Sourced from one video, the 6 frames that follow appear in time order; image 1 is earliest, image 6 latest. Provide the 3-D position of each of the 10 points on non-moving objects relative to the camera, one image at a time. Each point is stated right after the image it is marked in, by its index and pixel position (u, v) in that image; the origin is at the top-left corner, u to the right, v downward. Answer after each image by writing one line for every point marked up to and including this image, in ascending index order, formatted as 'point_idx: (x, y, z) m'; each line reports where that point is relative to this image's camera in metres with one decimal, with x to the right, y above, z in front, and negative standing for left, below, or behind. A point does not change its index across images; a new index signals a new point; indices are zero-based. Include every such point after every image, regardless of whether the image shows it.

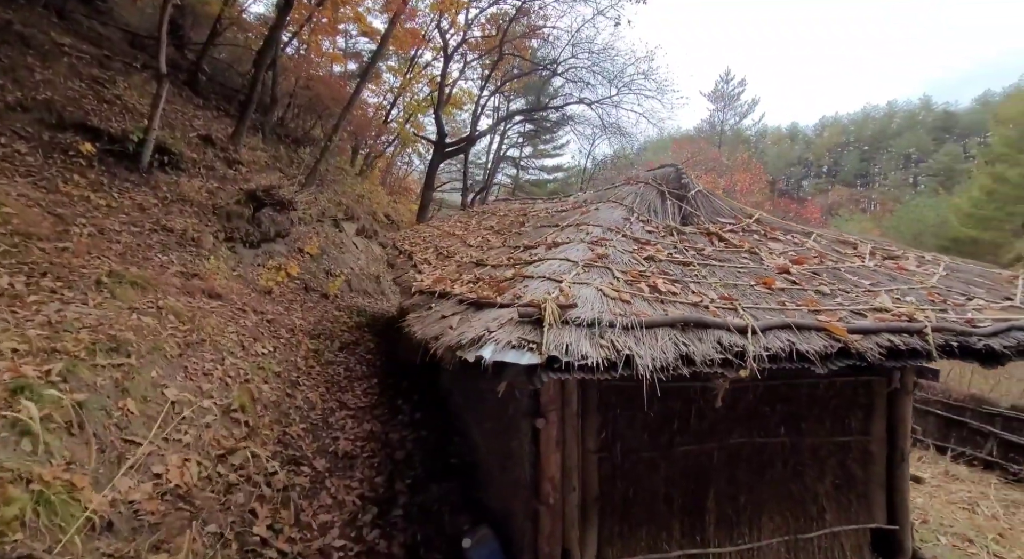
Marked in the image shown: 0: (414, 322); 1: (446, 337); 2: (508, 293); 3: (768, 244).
0: (-0.7, -0.3, +3.5) m
1: (-0.4, -0.3, +2.8) m
2: (0.0, -0.1, +2.9) m
3: (+2.0, +0.3, +4.1) m
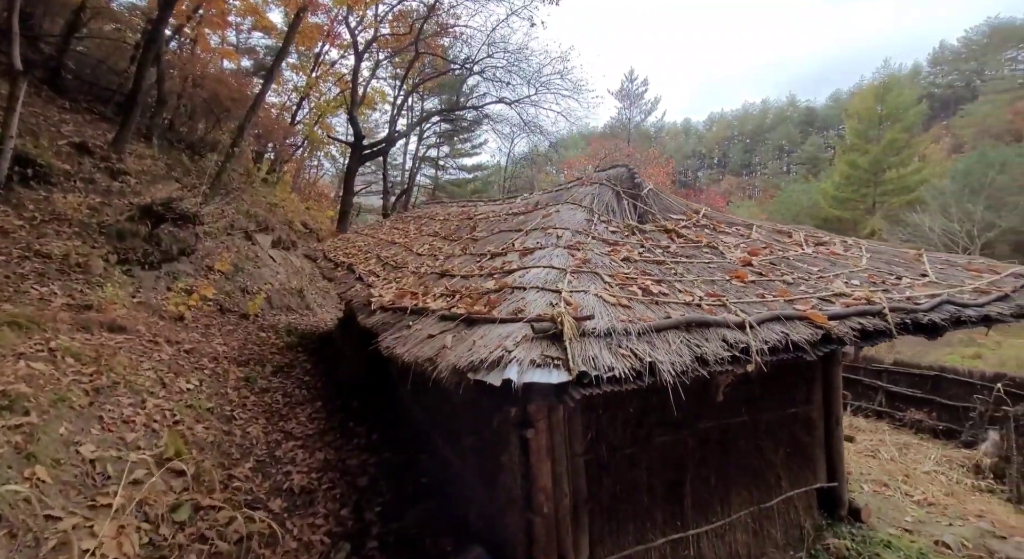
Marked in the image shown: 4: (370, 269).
0: (-0.8, -0.4, +3.4) m
1: (-0.3, -0.4, +2.7) m
2: (0.0, -0.1, +2.9) m
3: (+1.8, +0.4, +4.3) m
4: (-1.7, +0.1, +6.2) m
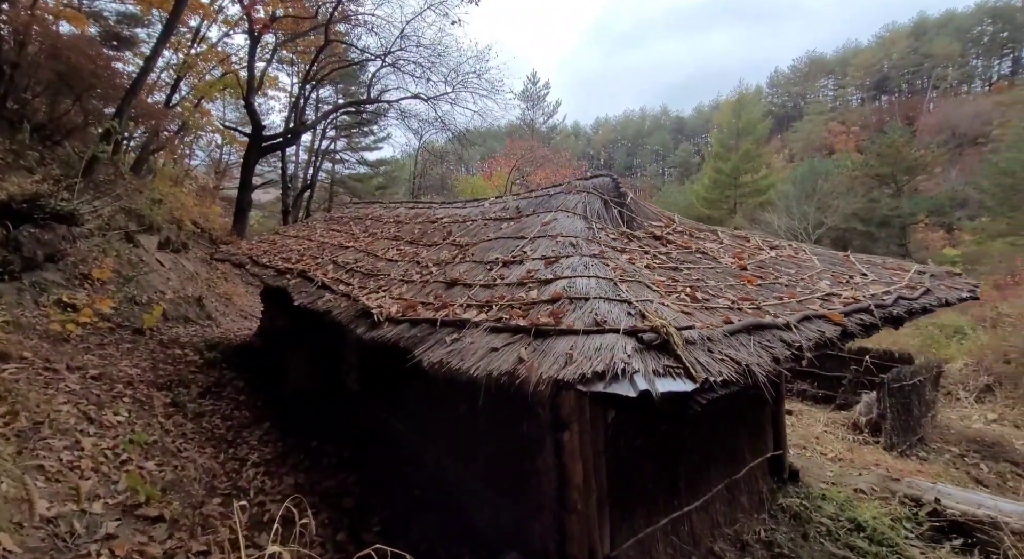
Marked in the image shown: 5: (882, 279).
0: (-0.4, -0.5, +3.3) m
1: (+0.1, -0.5, +2.7) m
2: (+0.4, -0.2, +3.0) m
3: (+1.8, +0.3, +4.8) m
4: (-2.0, 0.0, +5.8) m
5: (+3.2, 0.0, +4.4) m
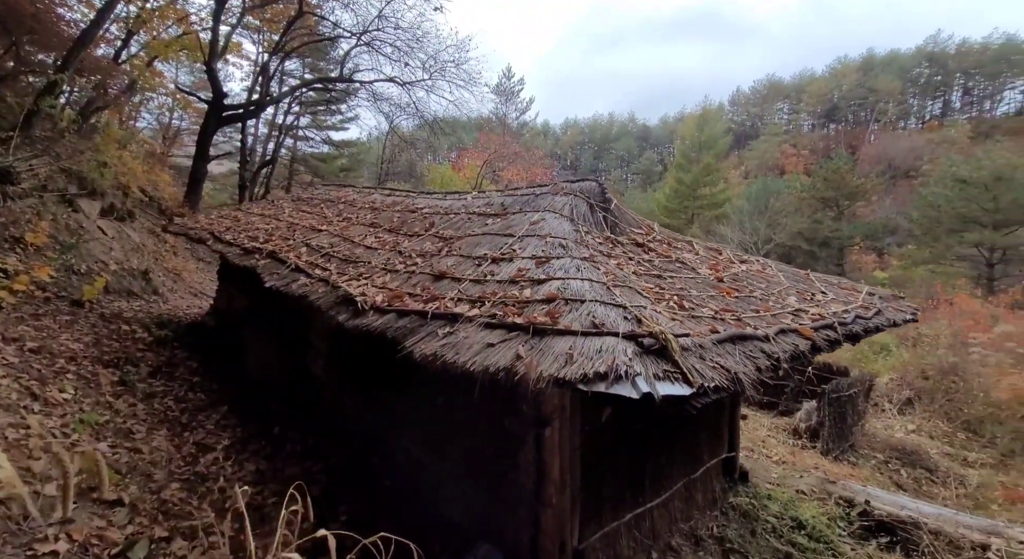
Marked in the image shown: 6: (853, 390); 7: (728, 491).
0: (-0.5, -0.5, +3.4) m
1: (+0.1, -0.5, +2.8) m
2: (+0.4, -0.2, +3.1) m
3: (+1.6, +0.3, +5.1) m
4: (-2.2, +0.2, +5.7) m
5: (+3.0, -0.2, +4.8) m
6: (+5.3, -1.7, +8.0) m
7: (+2.4, -2.3, +5.8) m
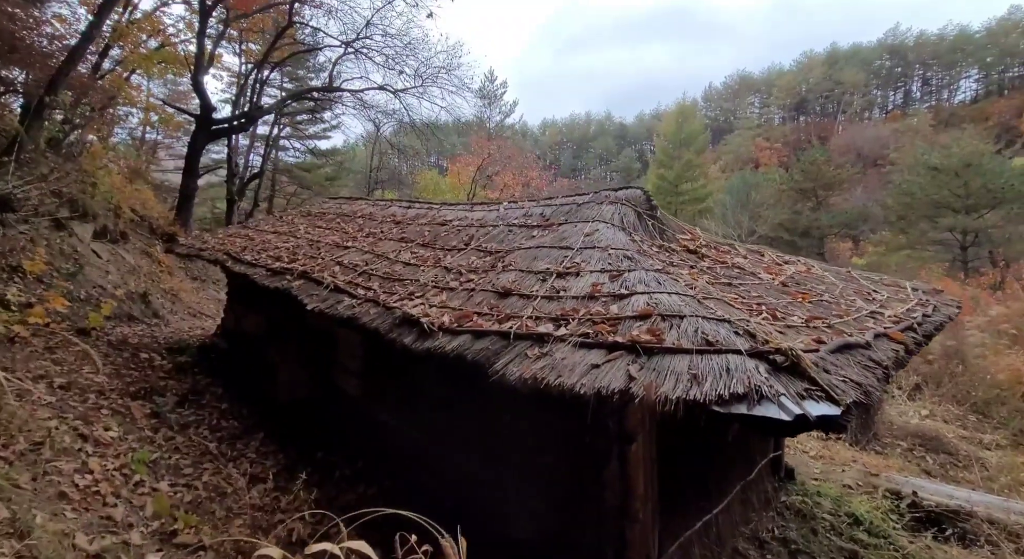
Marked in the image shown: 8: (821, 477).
0: (+0.1, -0.6, +3.2) m
1: (+0.8, -0.6, +2.8) m
2: (+1.0, -0.3, +3.1) m
3: (+2.1, +0.2, +5.1) m
4: (-1.7, 0.0, +5.5) m
5: (+3.5, -0.2, +4.8) m
6: (+5.7, -1.6, +8.2) m
7: (+3.0, -2.3, +5.8) m
8: (+3.7, -2.4, +6.3) m
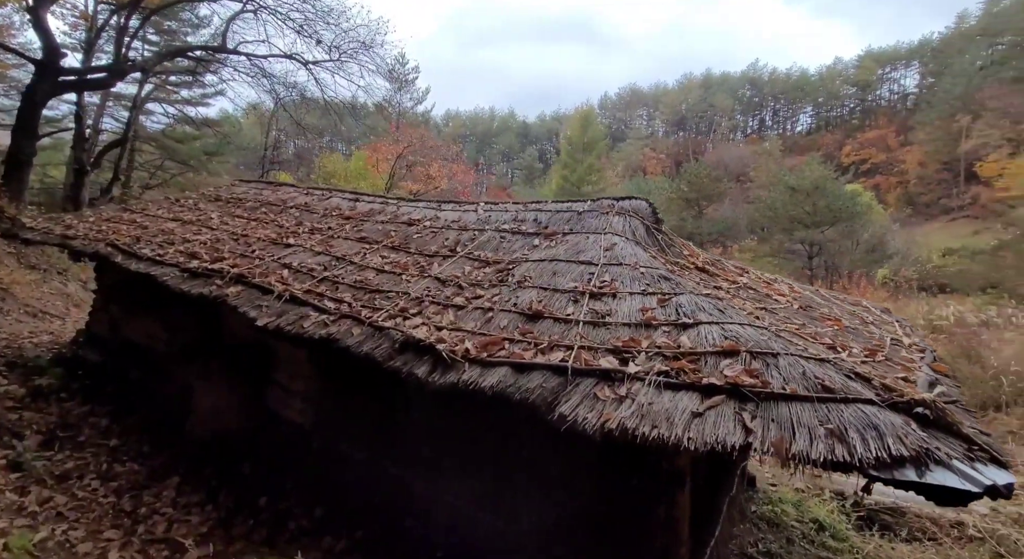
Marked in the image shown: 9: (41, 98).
0: (+0.6, -0.7, +2.7) m
1: (+1.3, -0.8, +2.4) m
2: (+1.4, -0.5, +2.7) m
3: (+2.1, 0.0, +5.0) m
4: (-1.8, -0.1, +4.5) m
5: (+3.5, -0.4, +5.1) m
6: (+4.8, -1.8, +8.9) m
7: (+2.7, -2.5, +5.9) m
8: (+3.3, -2.6, +6.5) m
9: (-8.9, +3.4, +9.9) m
